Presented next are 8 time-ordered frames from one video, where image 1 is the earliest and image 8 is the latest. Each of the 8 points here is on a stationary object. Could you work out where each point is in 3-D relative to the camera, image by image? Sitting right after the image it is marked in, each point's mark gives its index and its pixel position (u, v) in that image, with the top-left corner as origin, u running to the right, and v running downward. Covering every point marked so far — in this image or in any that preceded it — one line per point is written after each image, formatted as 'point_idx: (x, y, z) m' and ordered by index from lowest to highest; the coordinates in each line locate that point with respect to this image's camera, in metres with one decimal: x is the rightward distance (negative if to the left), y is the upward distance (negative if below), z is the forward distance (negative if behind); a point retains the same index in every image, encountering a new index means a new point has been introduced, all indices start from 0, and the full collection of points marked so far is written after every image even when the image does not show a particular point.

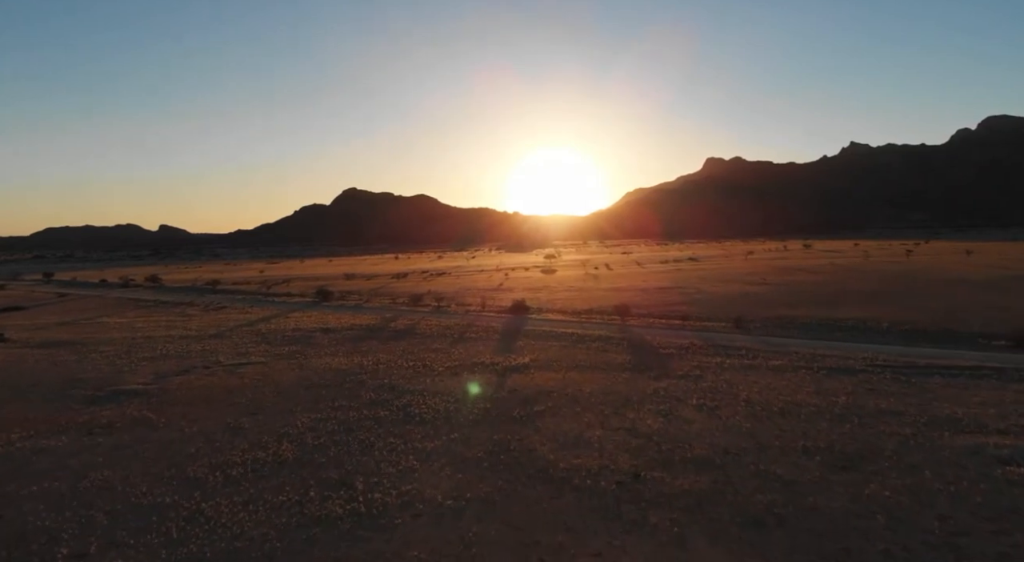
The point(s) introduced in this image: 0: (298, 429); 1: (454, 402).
0: (-5.8, -4.0, +14.8) m
1: (-1.8, -3.6, +16.7) m
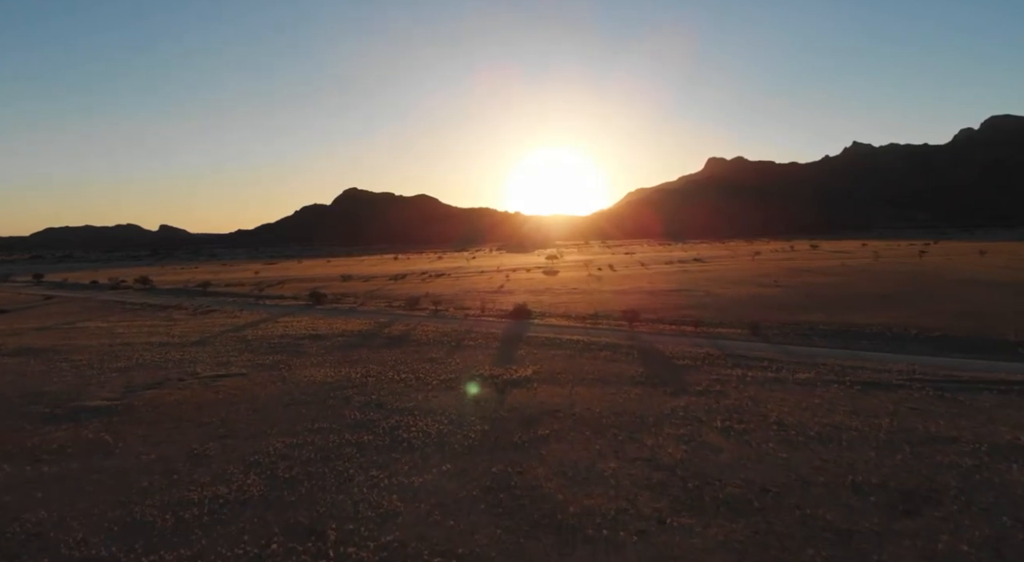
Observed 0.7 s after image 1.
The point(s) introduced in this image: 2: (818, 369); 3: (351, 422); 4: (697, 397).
0: (-5.8, -4.2, +13.0) m
1: (-1.7, -3.8, +14.9) m
2: (+10.9, -3.1, +19.6) m
3: (-4.4, -3.9, +15.2) m
4: (+5.6, -3.5, +16.7) m
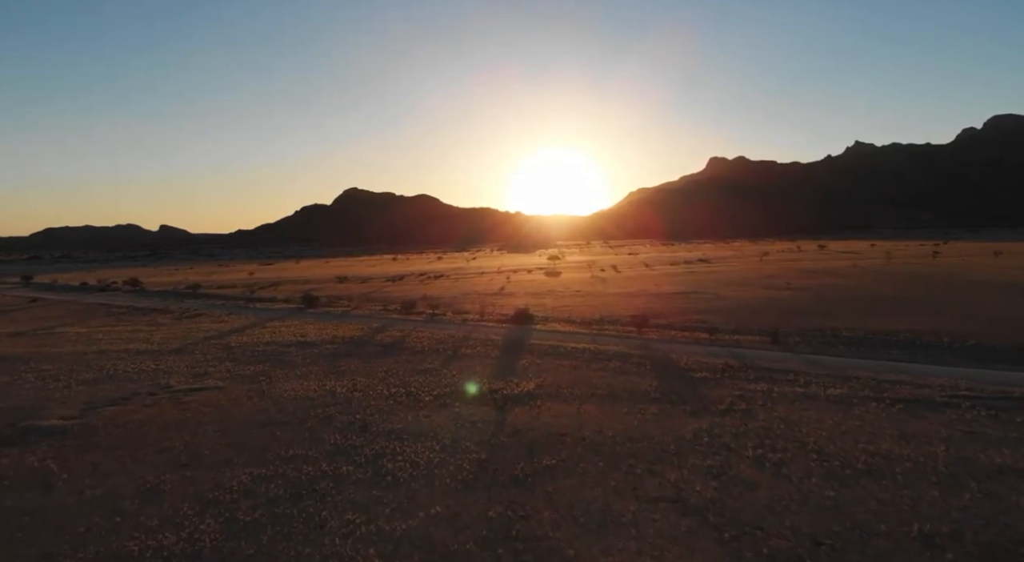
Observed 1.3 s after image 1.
0: (-5.7, -4.3, +11.2) m
1: (-1.7, -4.0, +13.0) m
2: (+10.9, -3.3, +17.7) m
3: (-4.4, -4.1, +13.4) m
4: (+5.6, -3.7, +14.9) m
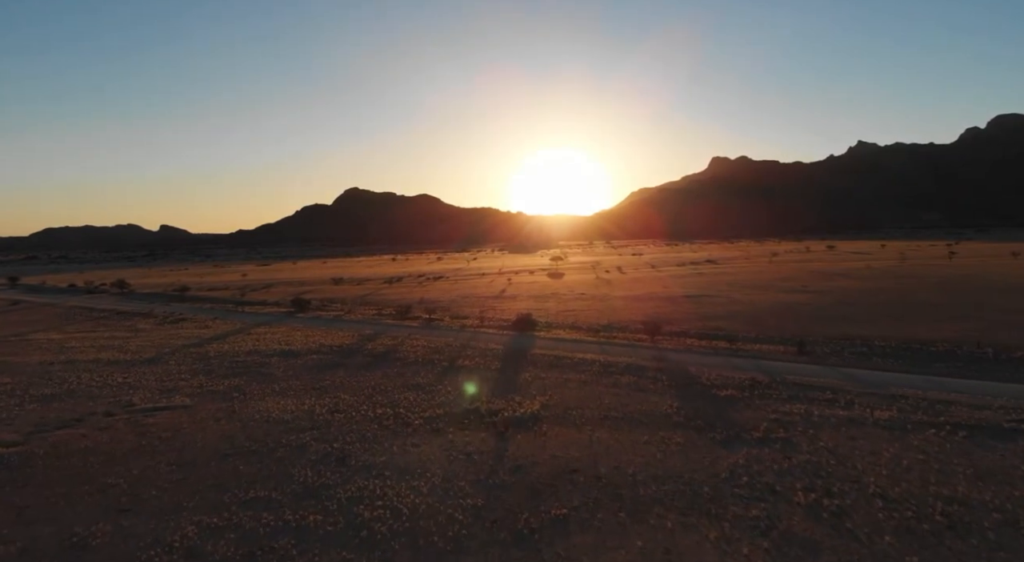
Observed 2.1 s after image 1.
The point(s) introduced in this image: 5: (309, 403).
0: (-5.7, -4.5, +9.1) m
1: (-1.7, -4.2, +10.9) m
2: (+10.9, -3.5, +15.6) m
3: (-4.4, -4.3, +11.3) m
4: (+5.7, -3.9, +12.7) m
5: (-6.4, -3.8, +17.3) m
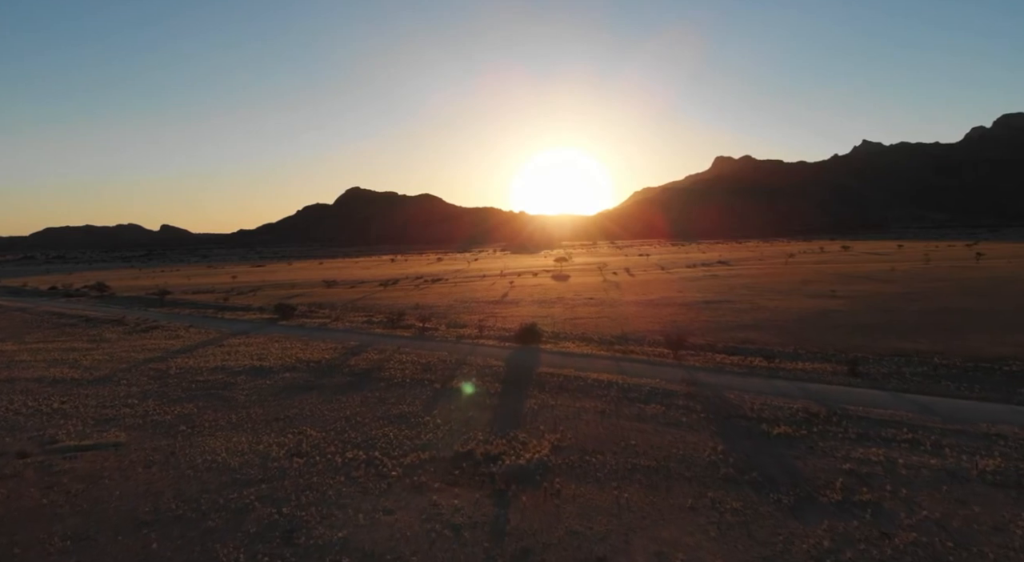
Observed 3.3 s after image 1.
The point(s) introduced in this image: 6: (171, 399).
0: (-5.7, -4.8, +6.0) m
1: (-1.6, -4.4, +7.8) m
2: (+11.0, -3.8, +12.4) m
3: (-4.3, -4.5, +8.2) m
4: (+5.7, -4.1, +9.6) m
5: (-6.3, -4.1, +14.2) m
6: (-11.4, -3.9, +18.6) m
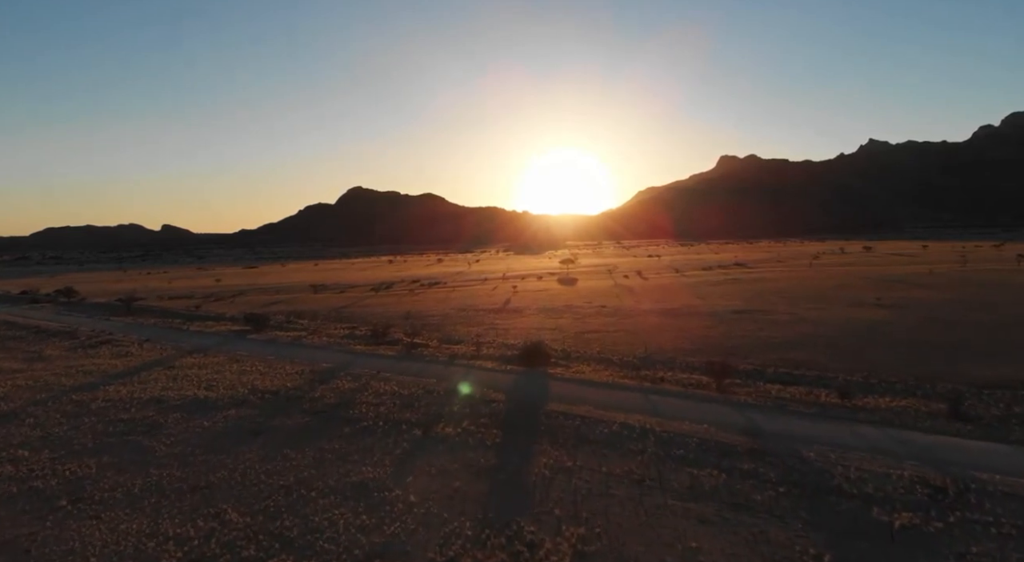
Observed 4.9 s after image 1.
0: (-5.7, -5.2, +1.8) m
1: (-1.6, -4.8, +3.5) m
2: (+11.0, -4.2, +8.1) m
3: (-4.3, -4.9, +4.0) m
4: (+5.7, -4.5, +5.3) m
5: (-6.3, -4.5, +10.0) m
6: (-11.3, -4.3, +14.4) m
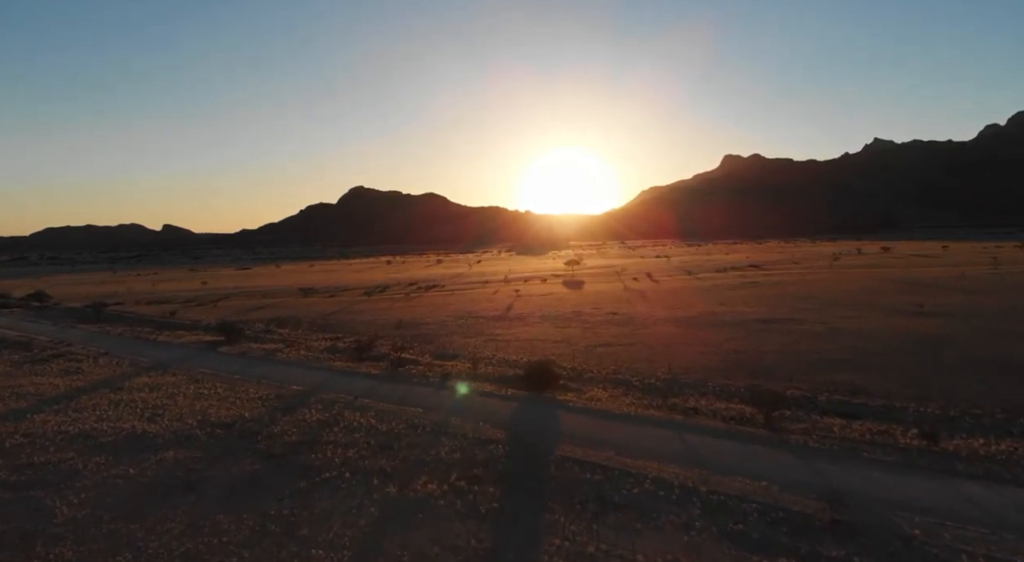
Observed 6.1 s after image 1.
0: (-5.7, -5.5, -1.4) m
1: (-1.6, -5.1, +0.4) m
2: (+11.0, -4.5, +4.9) m
3: (-4.3, -5.2, +0.8) m
4: (+5.7, -4.8, +2.1) m
5: (-6.3, -4.8, +6.9) m
6: (-11.3, -4.6, +11.3) m
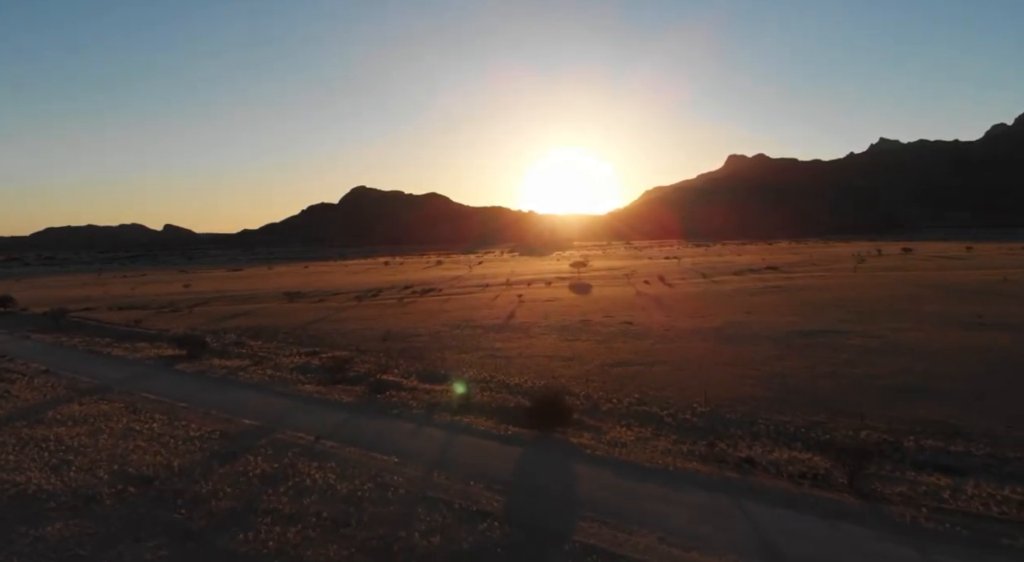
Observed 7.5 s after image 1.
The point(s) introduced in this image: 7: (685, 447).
0: (-5.7, -5.8, -4.8) m
1: (-1.7, -5.4, -3.1) m
2: (+11.0, -4.8, +1.3) m
3: (-4.4, -5.5, -2.6) m
4: (+5.7, -5.1, -1.4) m
5: (-6.3, -5.1, +3.4) m
6: (-11.3, -4.9, +7.9) m
7: (+4.0, -3.8, +13.1) m
